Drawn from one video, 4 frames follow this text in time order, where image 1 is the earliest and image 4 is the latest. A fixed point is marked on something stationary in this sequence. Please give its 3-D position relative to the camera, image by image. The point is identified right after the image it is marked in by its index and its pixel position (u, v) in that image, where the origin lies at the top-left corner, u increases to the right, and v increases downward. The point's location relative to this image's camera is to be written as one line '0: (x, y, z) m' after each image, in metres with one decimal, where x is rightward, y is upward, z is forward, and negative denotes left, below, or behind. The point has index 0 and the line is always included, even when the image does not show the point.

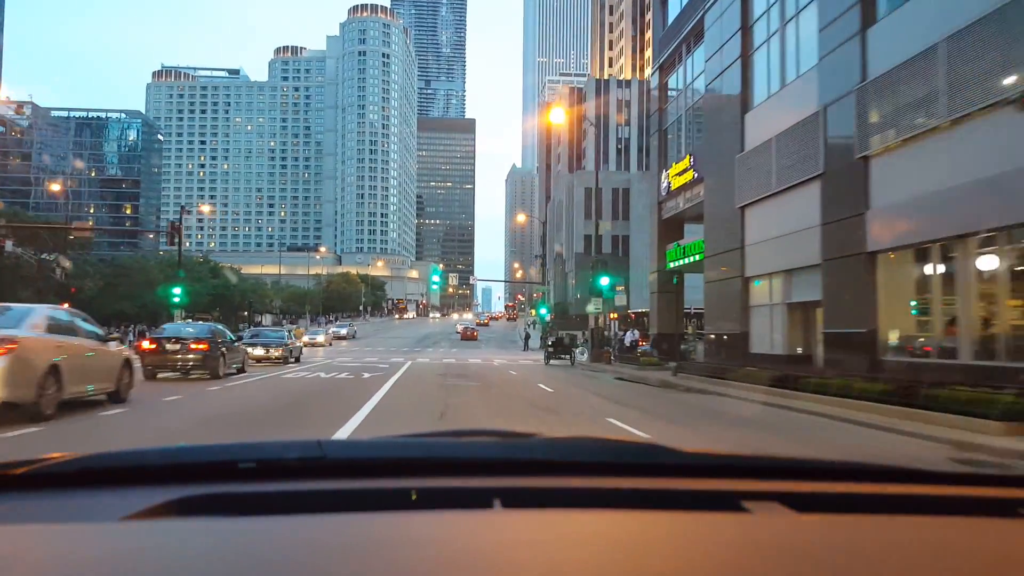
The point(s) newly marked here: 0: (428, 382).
0: (-2.2, -2.5, +21.3) m
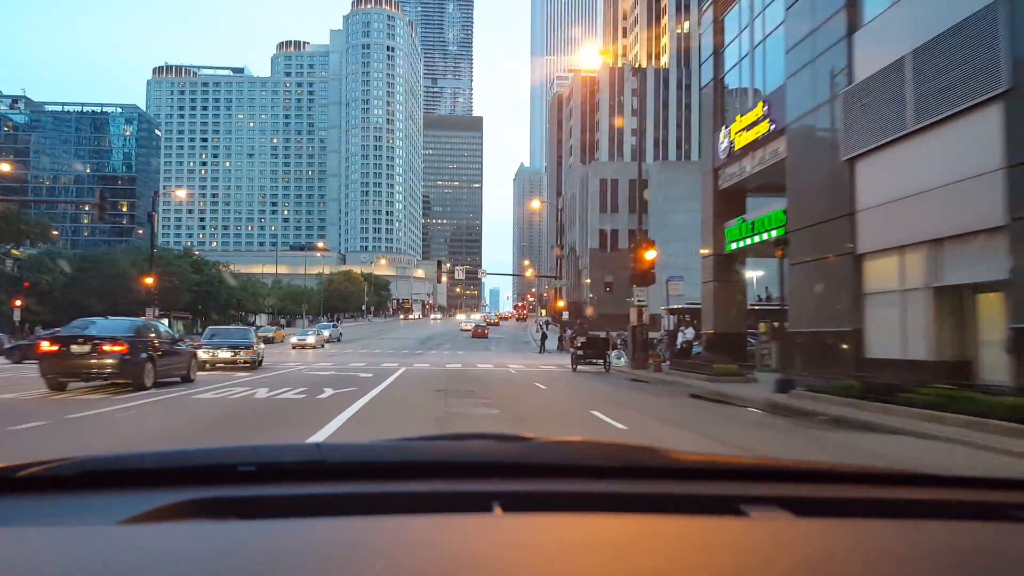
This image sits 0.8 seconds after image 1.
0: (-2.0, -2.5, +19.9) m
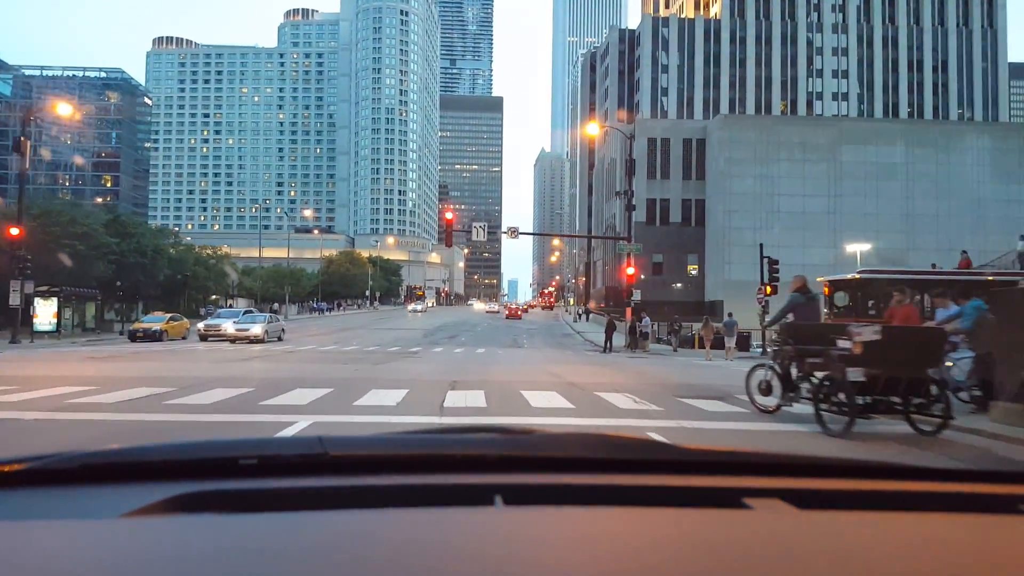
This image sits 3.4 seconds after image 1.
0: (-1.3, -2.0, +16.3) m
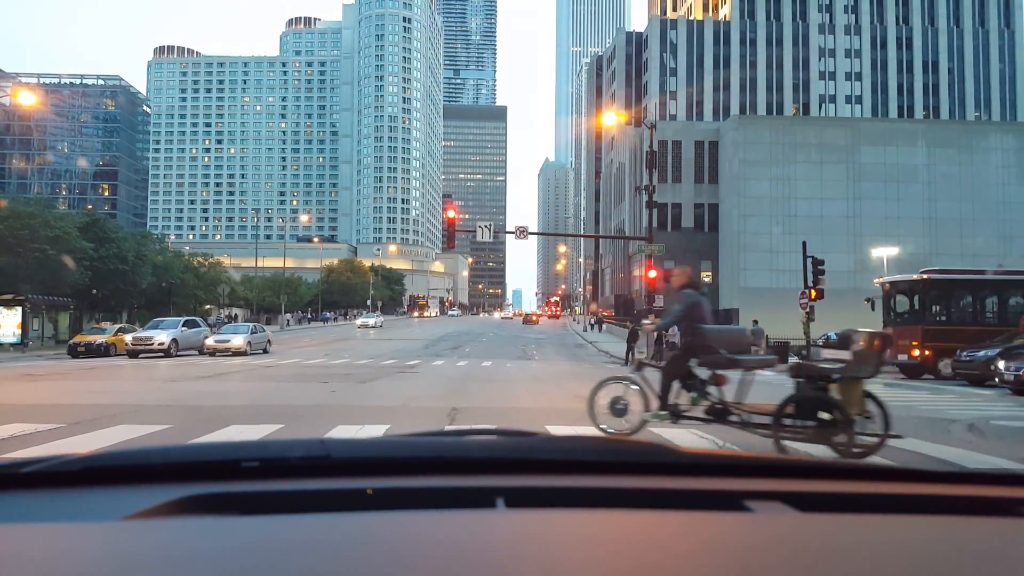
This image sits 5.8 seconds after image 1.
0: (-1.2, -2.2, +15.5) m
